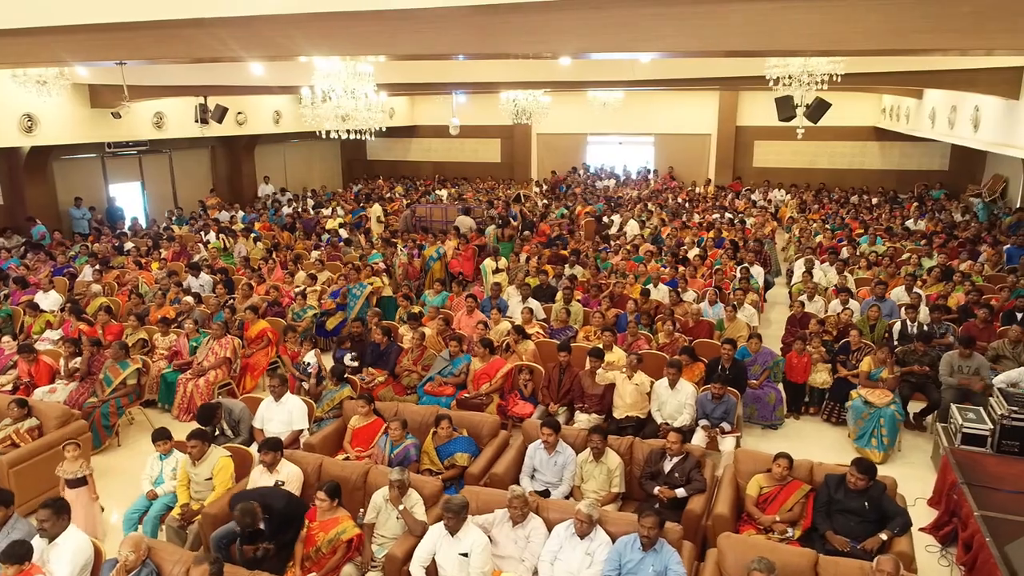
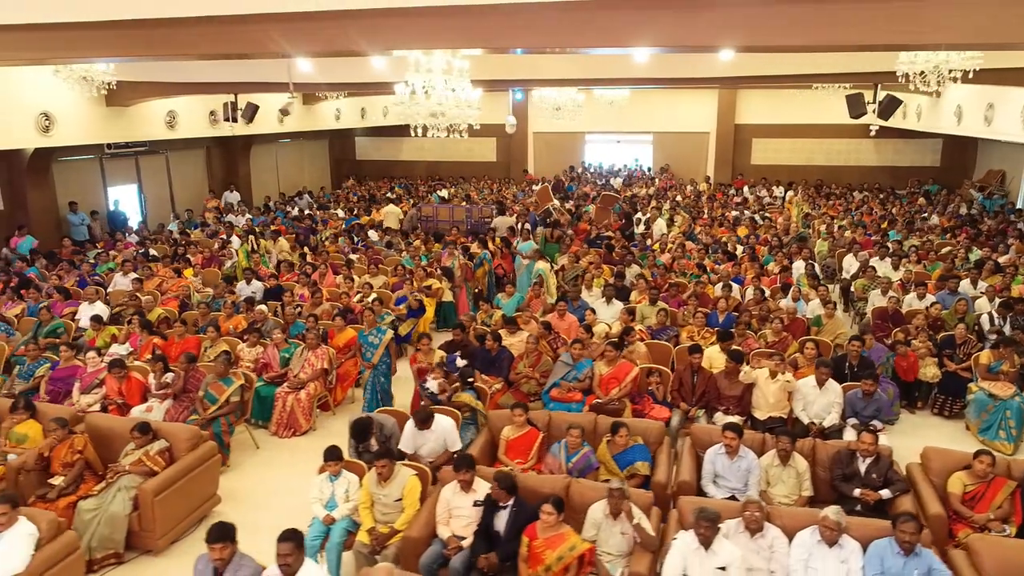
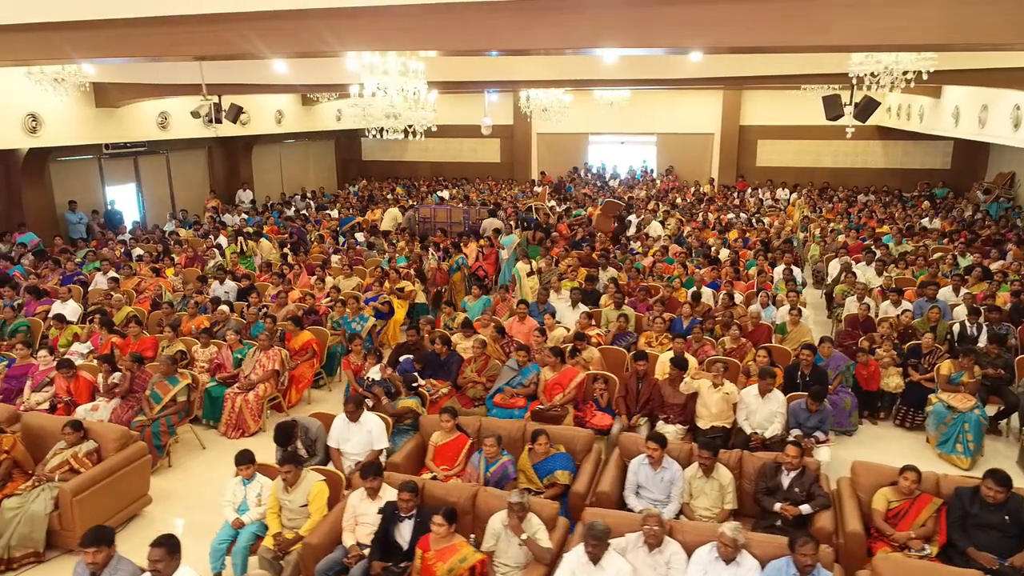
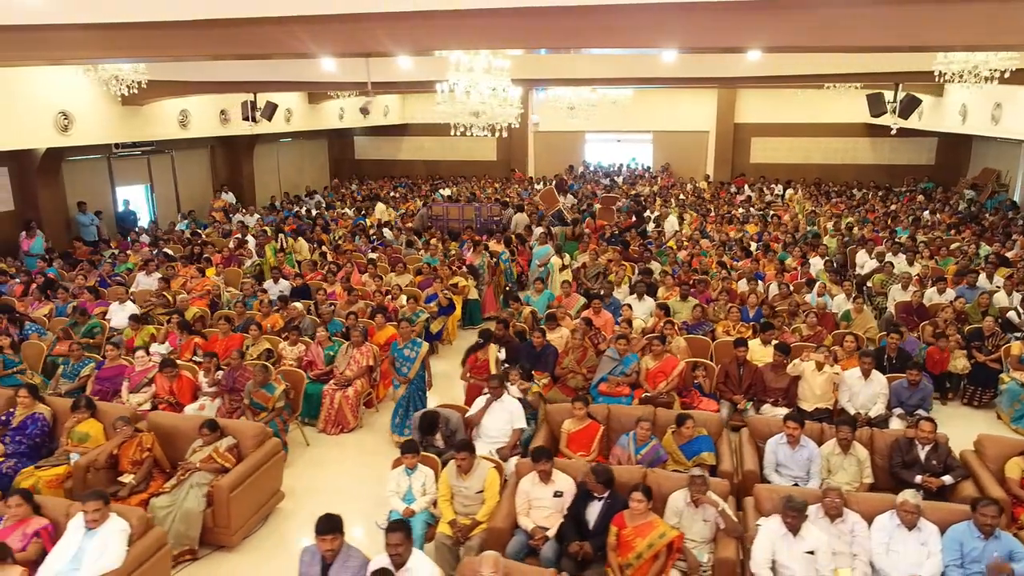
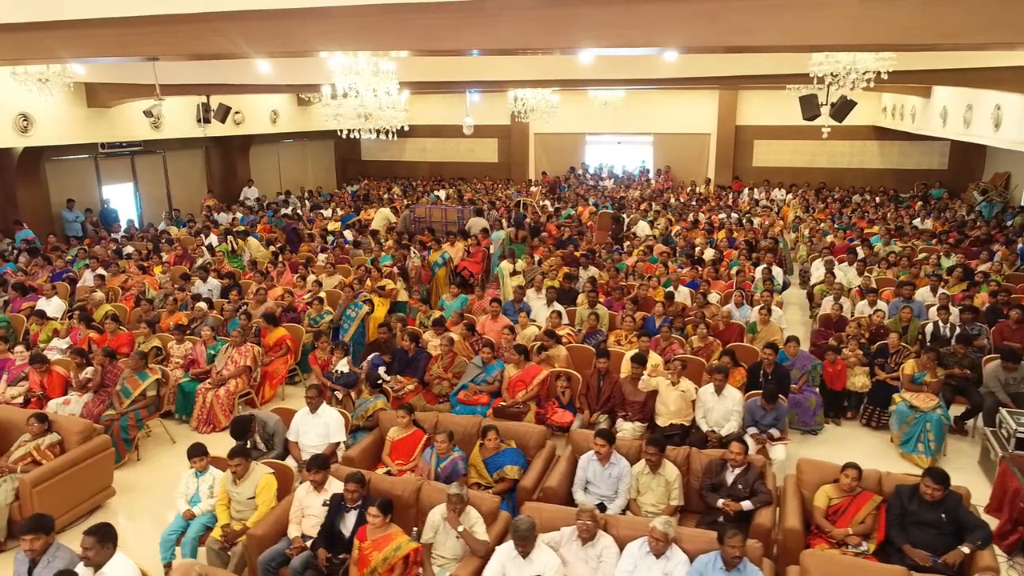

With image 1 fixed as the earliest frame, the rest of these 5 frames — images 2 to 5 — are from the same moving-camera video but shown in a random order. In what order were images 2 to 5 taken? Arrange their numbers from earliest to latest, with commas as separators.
5, 3, 2, 4
